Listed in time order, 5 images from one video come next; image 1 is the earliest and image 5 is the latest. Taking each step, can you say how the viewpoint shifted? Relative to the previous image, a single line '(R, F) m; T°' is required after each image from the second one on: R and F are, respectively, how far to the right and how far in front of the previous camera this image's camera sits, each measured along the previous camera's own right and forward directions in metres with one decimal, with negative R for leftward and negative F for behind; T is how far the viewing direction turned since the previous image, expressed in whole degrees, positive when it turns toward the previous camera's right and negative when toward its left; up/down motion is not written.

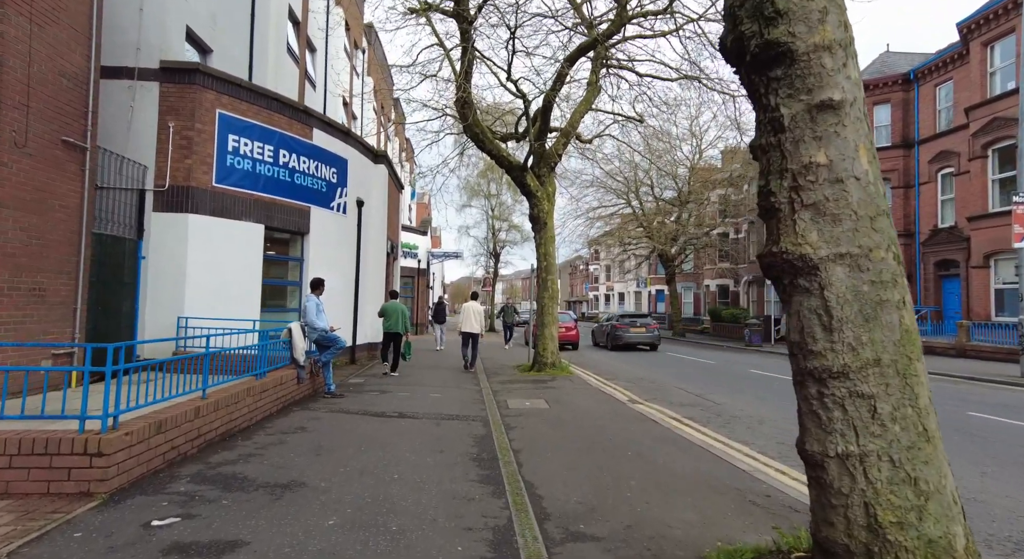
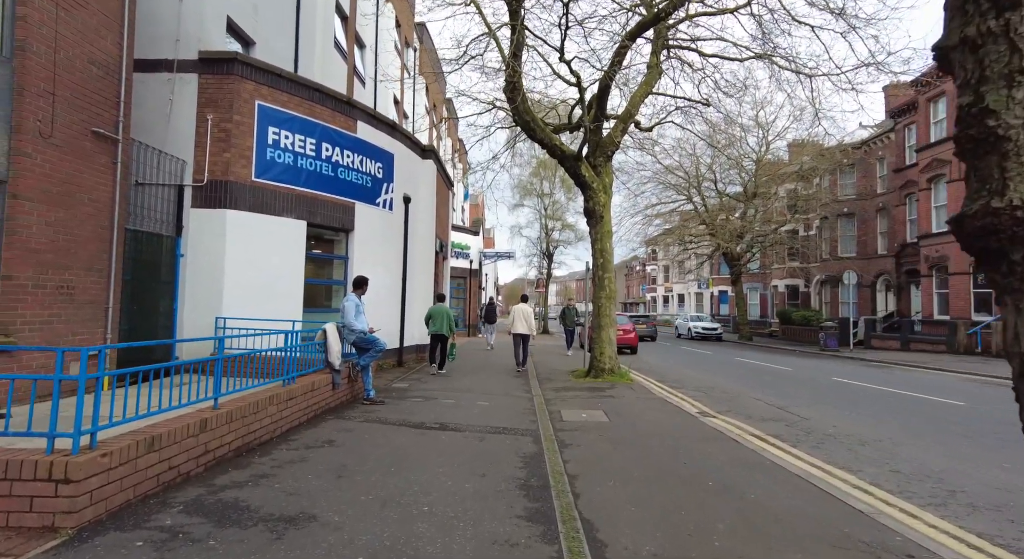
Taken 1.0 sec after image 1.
(0.0, +0.8) m; -6°
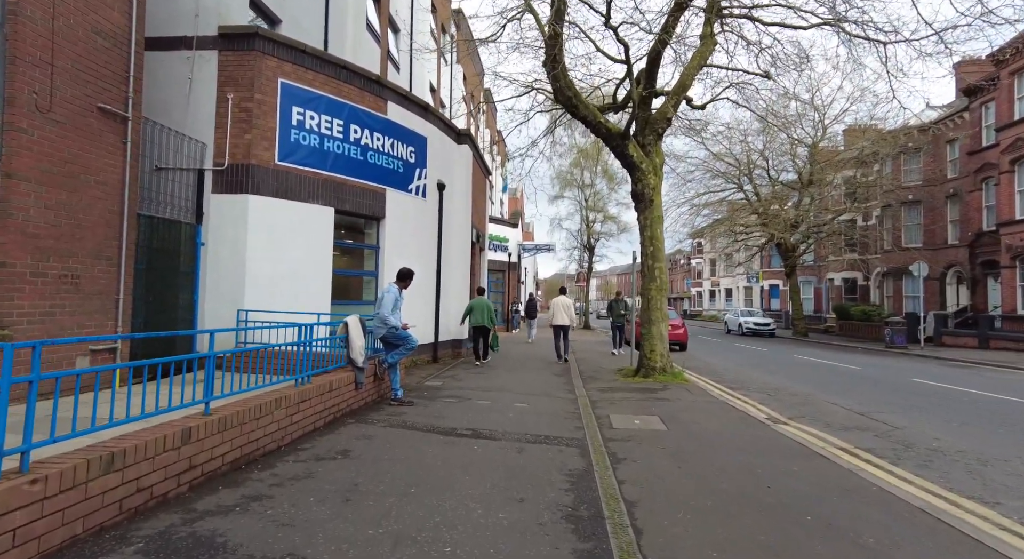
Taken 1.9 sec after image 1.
(0.0, +0.8) m; -4°
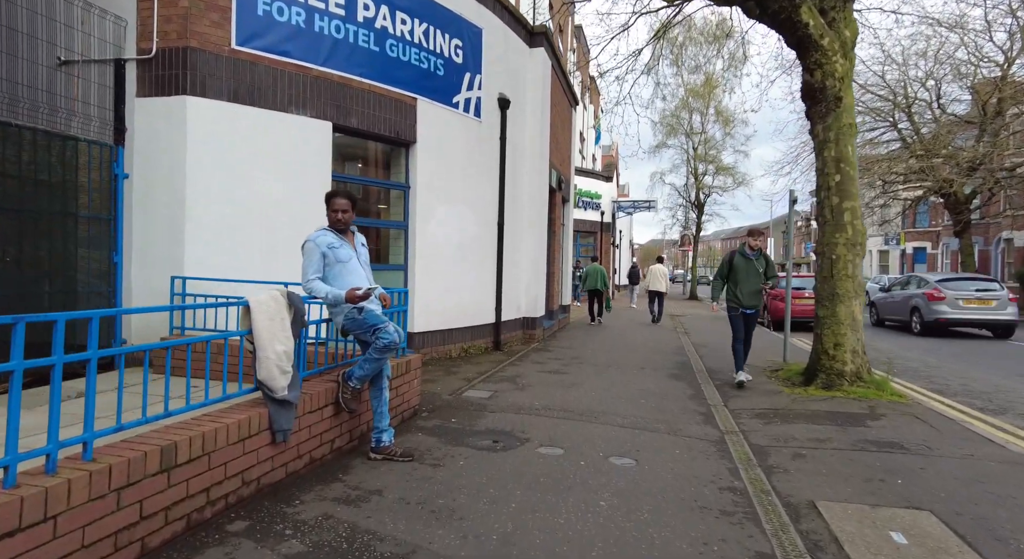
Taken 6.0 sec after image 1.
(0.0, +3.6) m; -10°
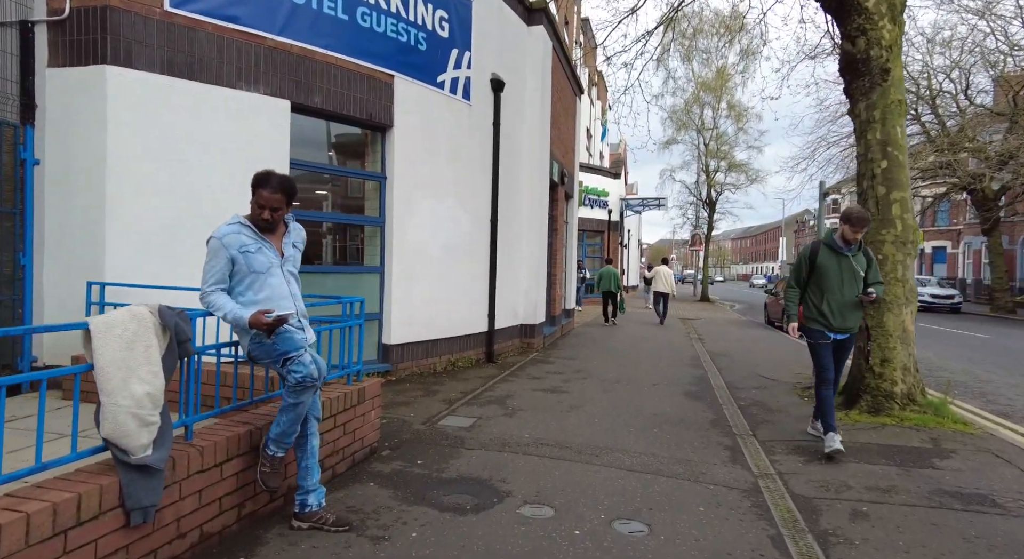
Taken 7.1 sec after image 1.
(+0.2, +0.9) m; -1°
